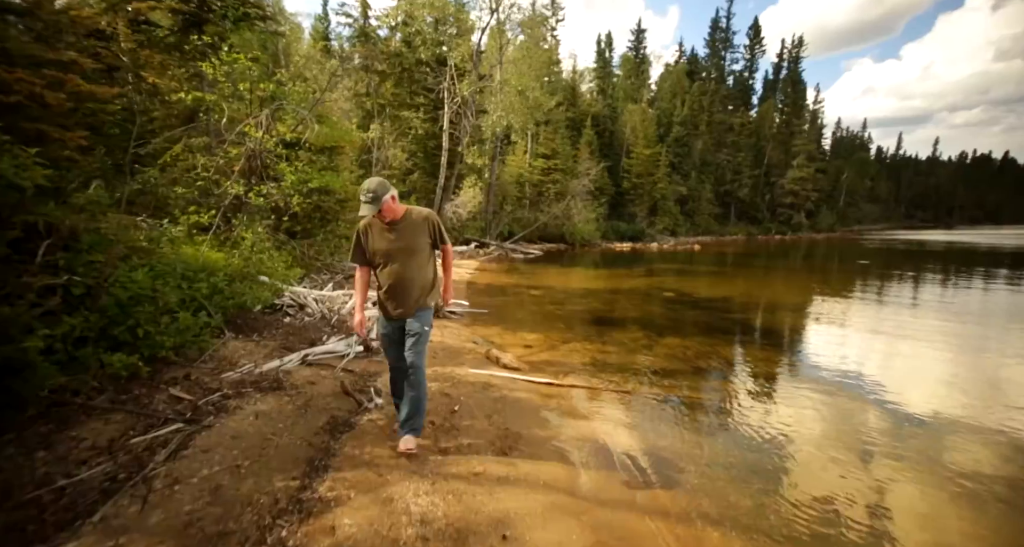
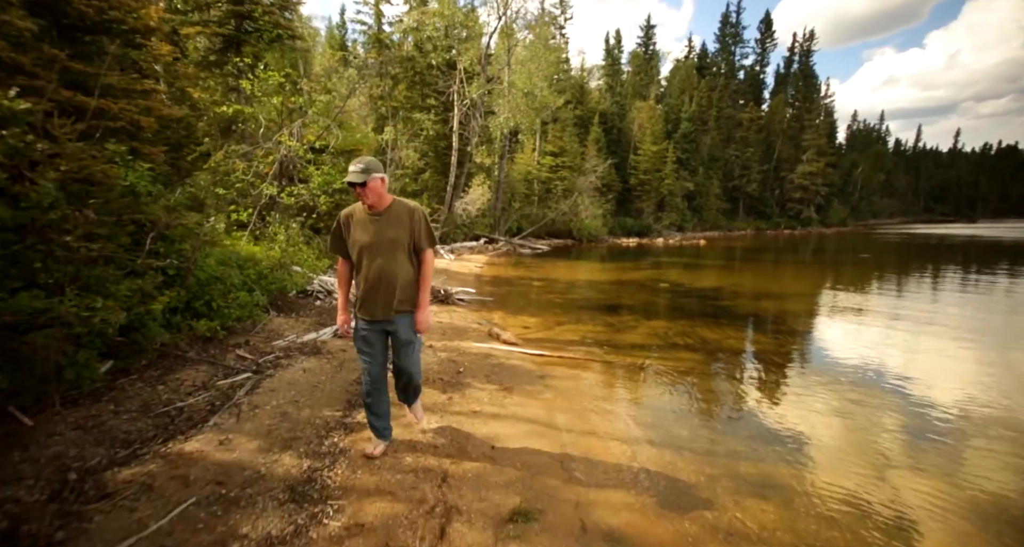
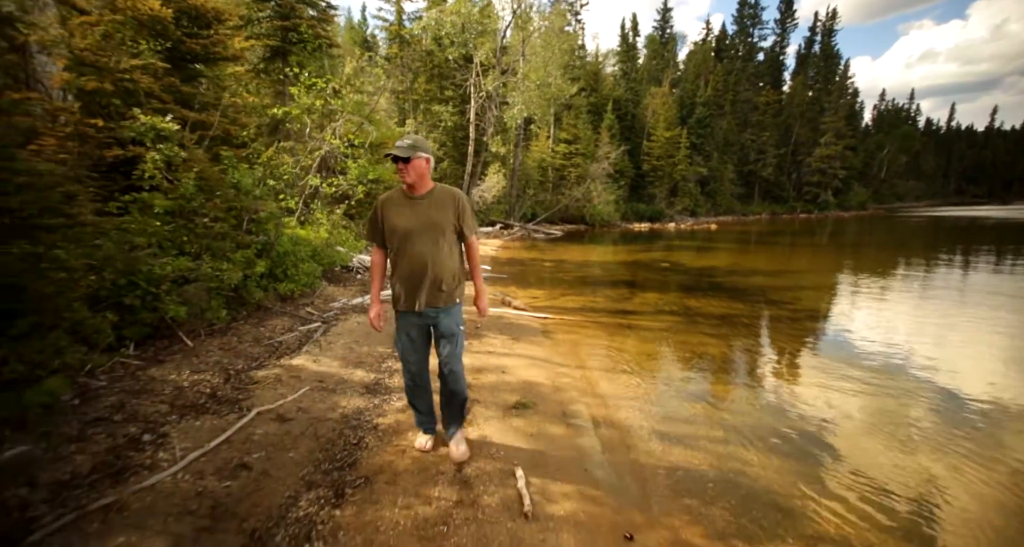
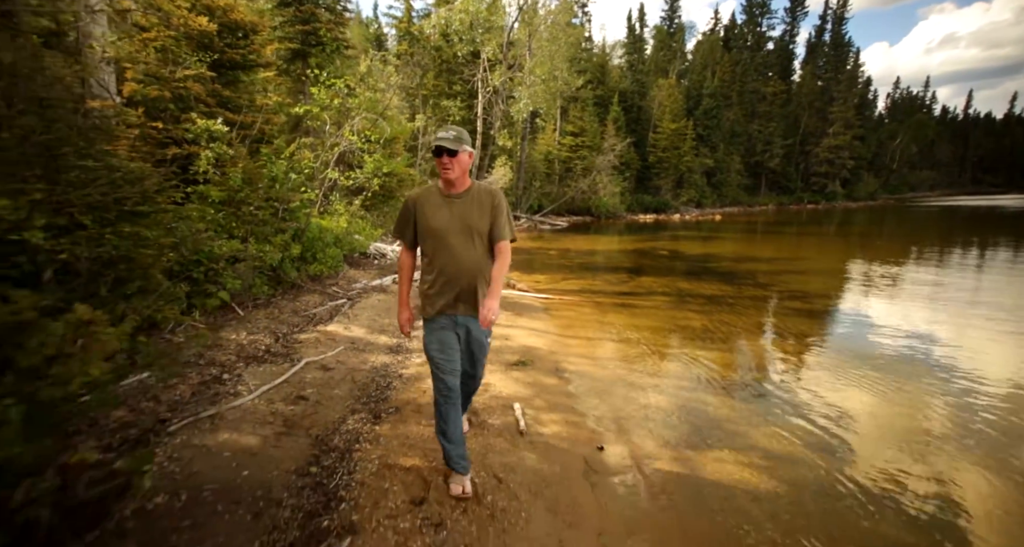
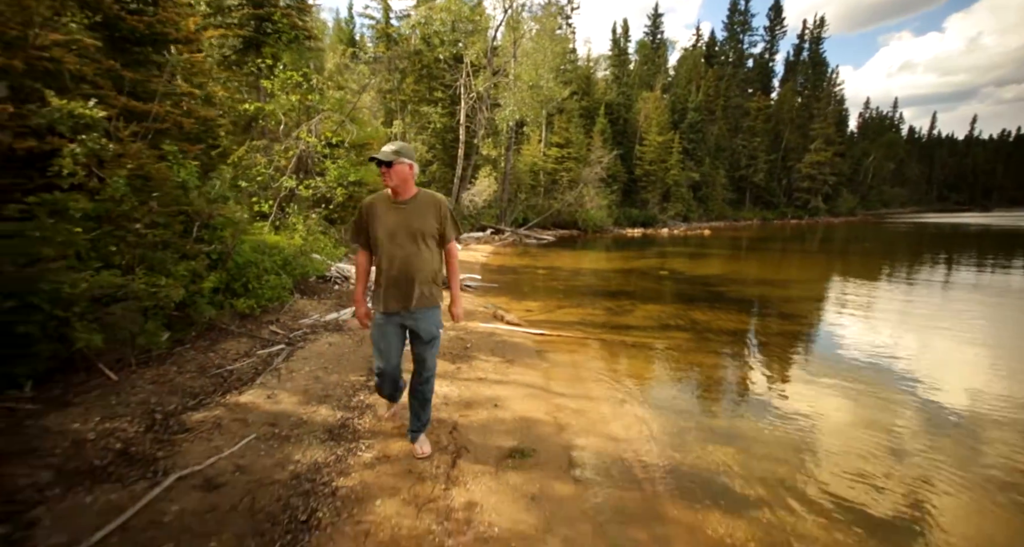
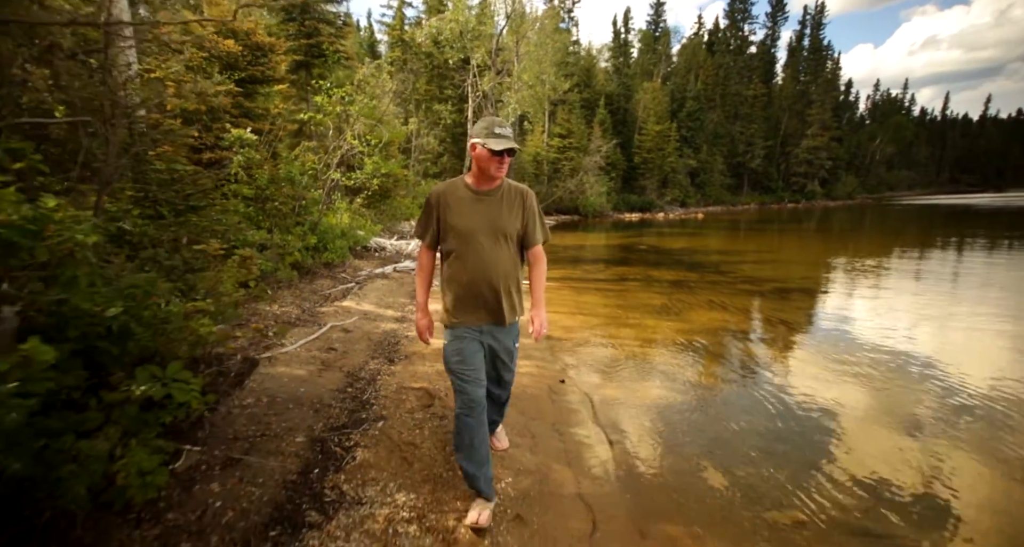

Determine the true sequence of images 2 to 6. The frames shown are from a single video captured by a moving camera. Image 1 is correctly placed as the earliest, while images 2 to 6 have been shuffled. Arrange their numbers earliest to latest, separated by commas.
2, 5, 3, 4, 6
